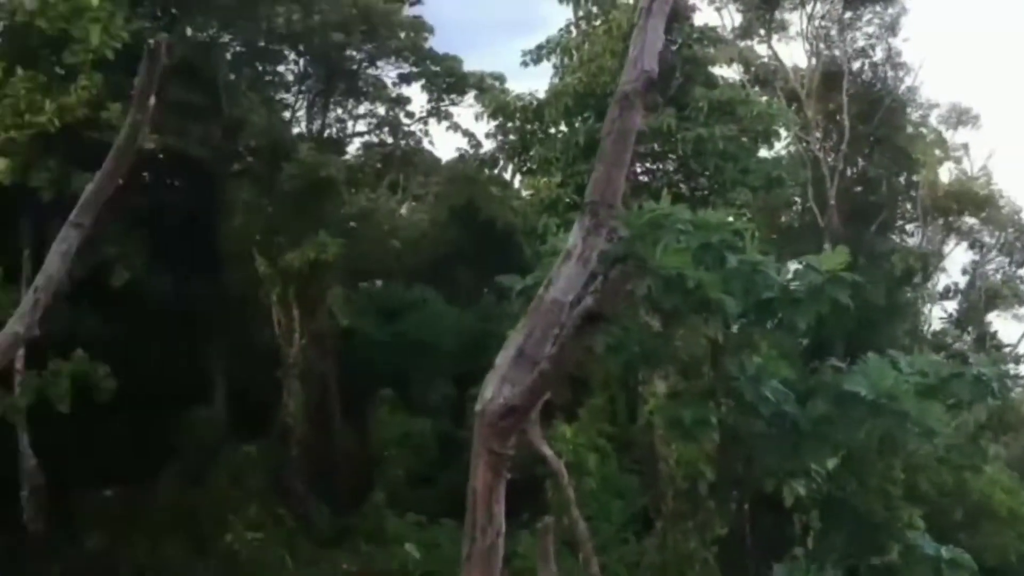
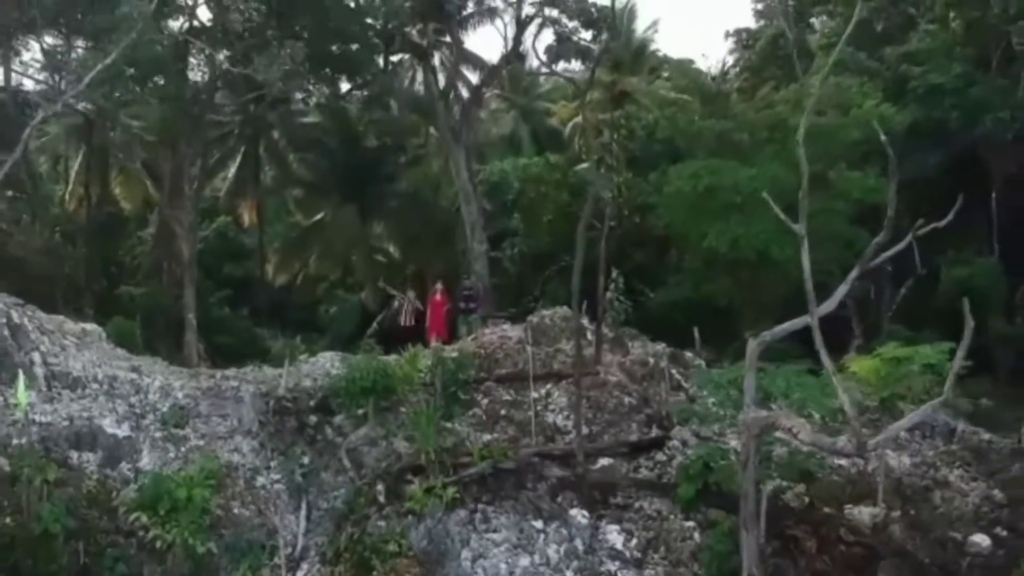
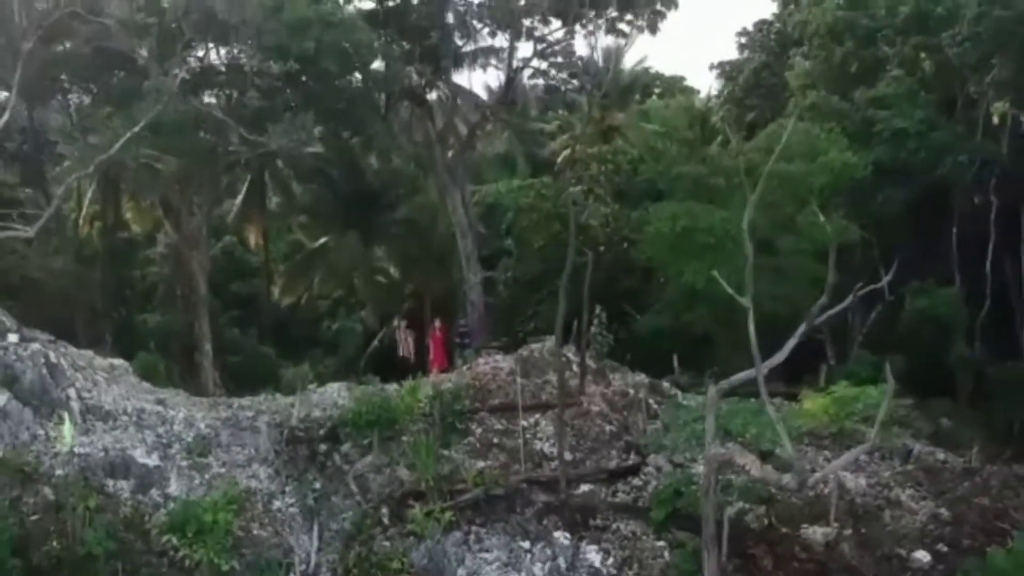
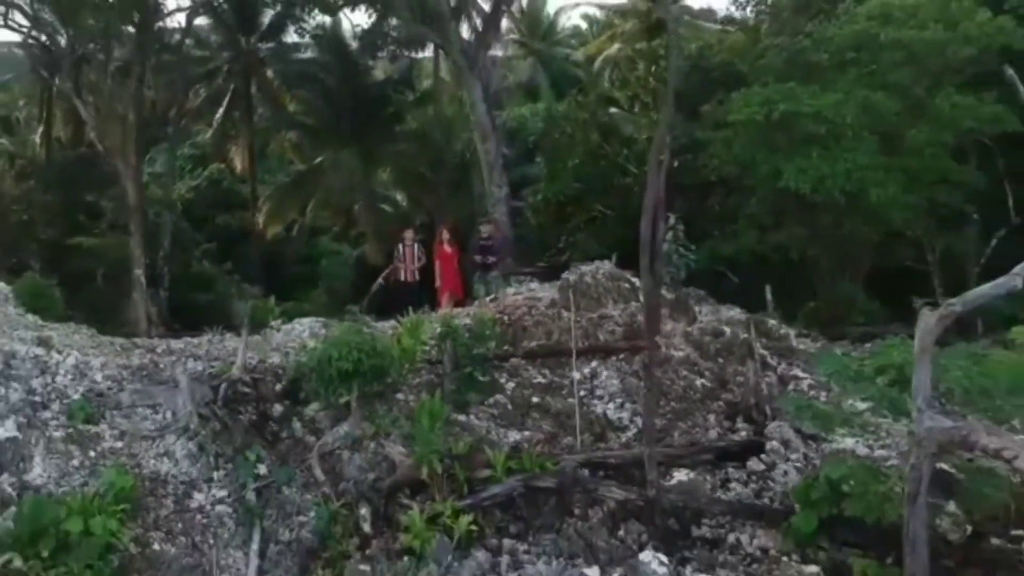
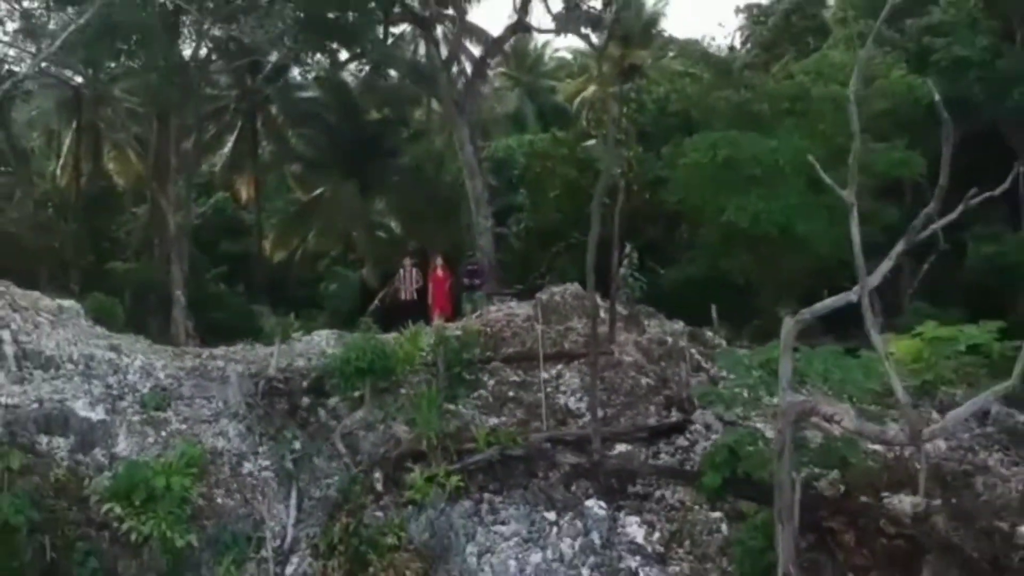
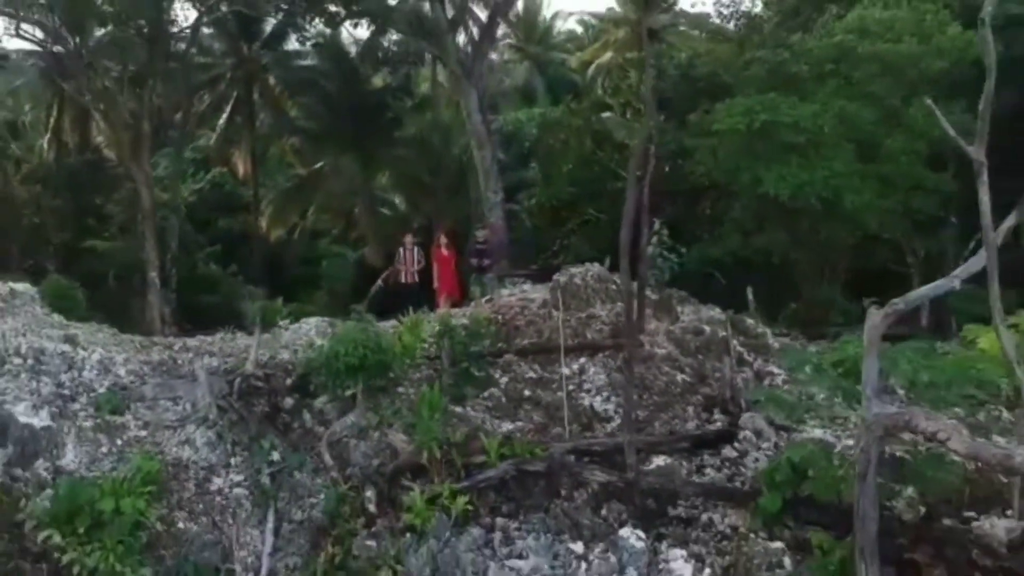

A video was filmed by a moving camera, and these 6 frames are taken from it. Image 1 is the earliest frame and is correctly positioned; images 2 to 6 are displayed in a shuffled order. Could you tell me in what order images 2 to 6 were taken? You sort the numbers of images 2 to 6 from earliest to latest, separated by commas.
4, 6, 5, 2, 3
